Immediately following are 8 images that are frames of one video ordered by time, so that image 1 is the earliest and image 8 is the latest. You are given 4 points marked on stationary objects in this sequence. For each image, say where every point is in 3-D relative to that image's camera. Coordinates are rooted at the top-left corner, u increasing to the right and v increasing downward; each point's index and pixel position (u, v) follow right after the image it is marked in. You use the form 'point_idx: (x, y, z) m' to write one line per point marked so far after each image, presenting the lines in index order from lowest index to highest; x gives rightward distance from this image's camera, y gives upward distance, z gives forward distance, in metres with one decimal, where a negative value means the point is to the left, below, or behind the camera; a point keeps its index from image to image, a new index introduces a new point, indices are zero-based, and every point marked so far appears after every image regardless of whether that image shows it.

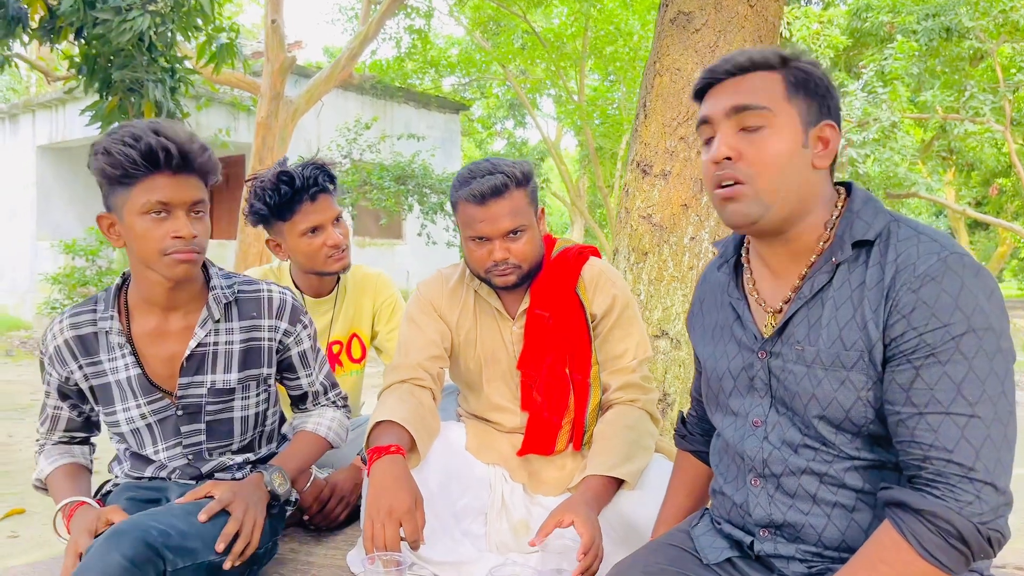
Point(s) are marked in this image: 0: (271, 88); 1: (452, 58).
0: (-2.9, +2.4, +10.2) m
1: (-0.9, +3.7, +13.8) m
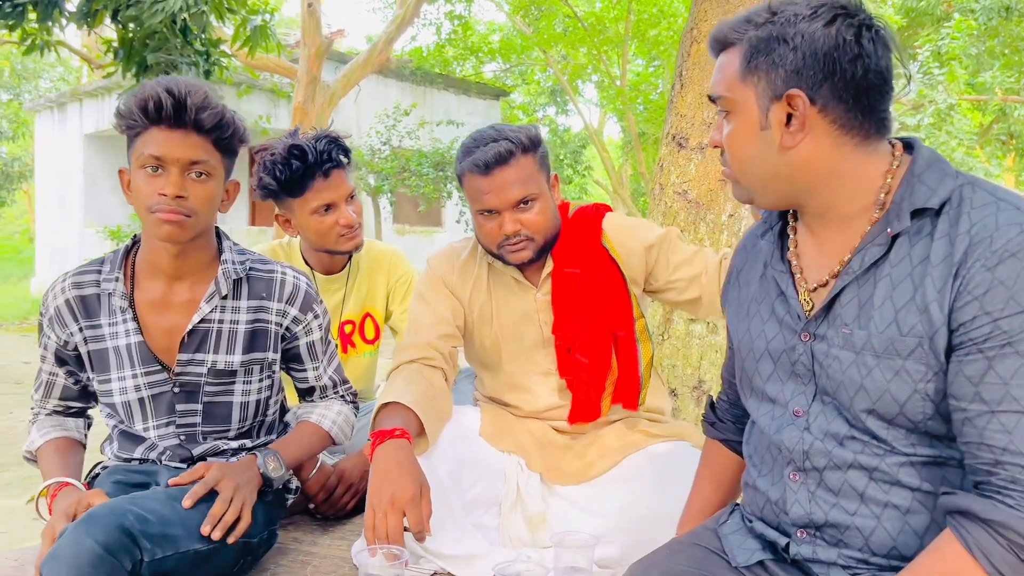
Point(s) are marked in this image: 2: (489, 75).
0: (-2.4, +2.6, +10.1) m
1: (-0.3, +3.9, +13.5) m
2: (-0.4, +3.9, +15.2) m
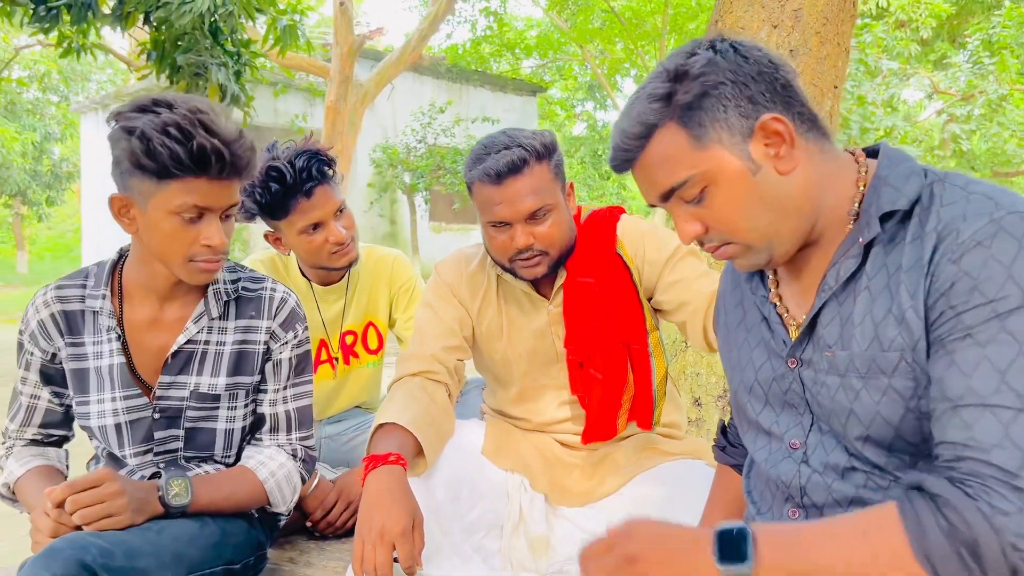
0: (-2.1, +2.6, +10.0) m
1: (+0.2, +3.9, +13.4) m
2: (+0.2, +3.9, +15.1) m
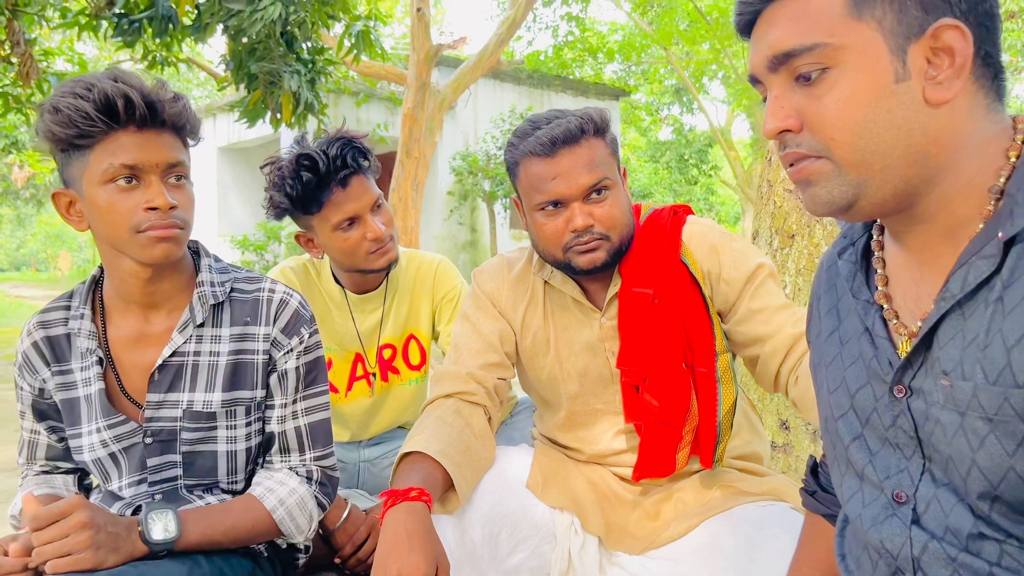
0: (-1.2, +2.5, +9.9) m
1: (+1.5, +3.8, +13.0) m
2: (+1.6, +3.7, +14.6) m
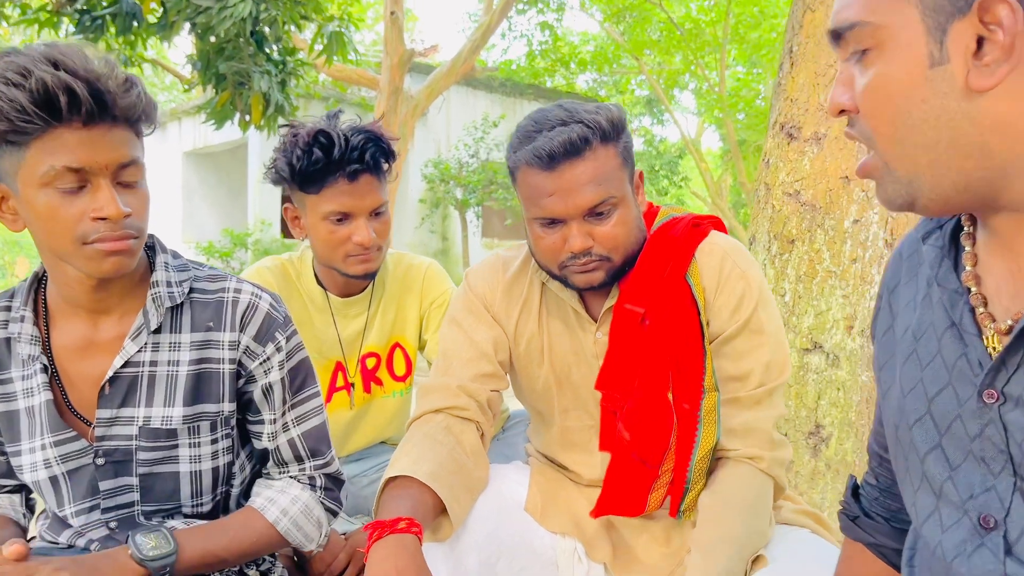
0: (-1.5, +2.4, +9.6) m
1: (+1.1, +3.7, +12.8) m
2: (+1.2, +3.6, +14.5) m
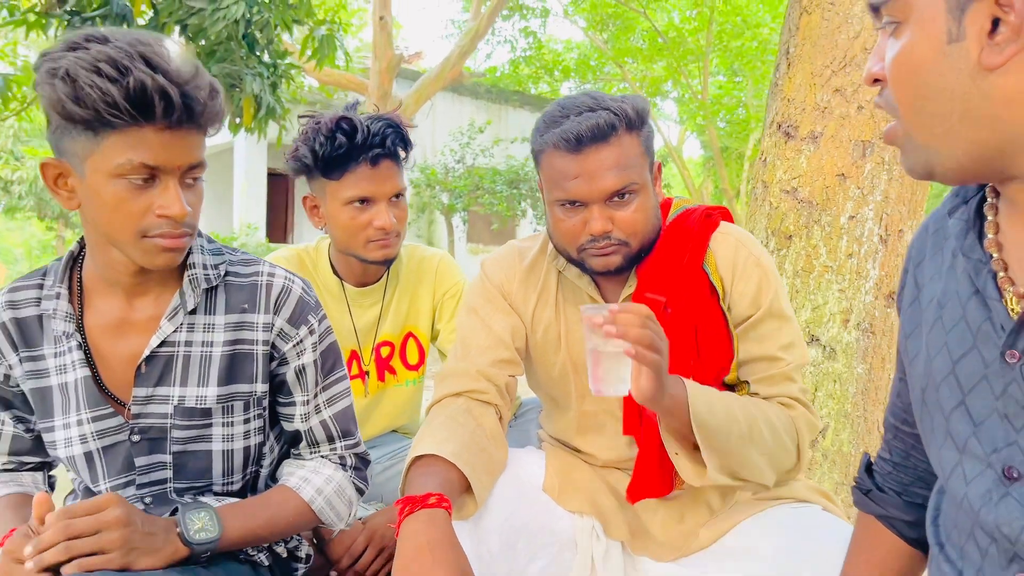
0: (-1.6, +2.4, +9.7) m
1: (+0.9, +3.6, +13.0) m
2: (+0.9, +3.5, +14.6) m
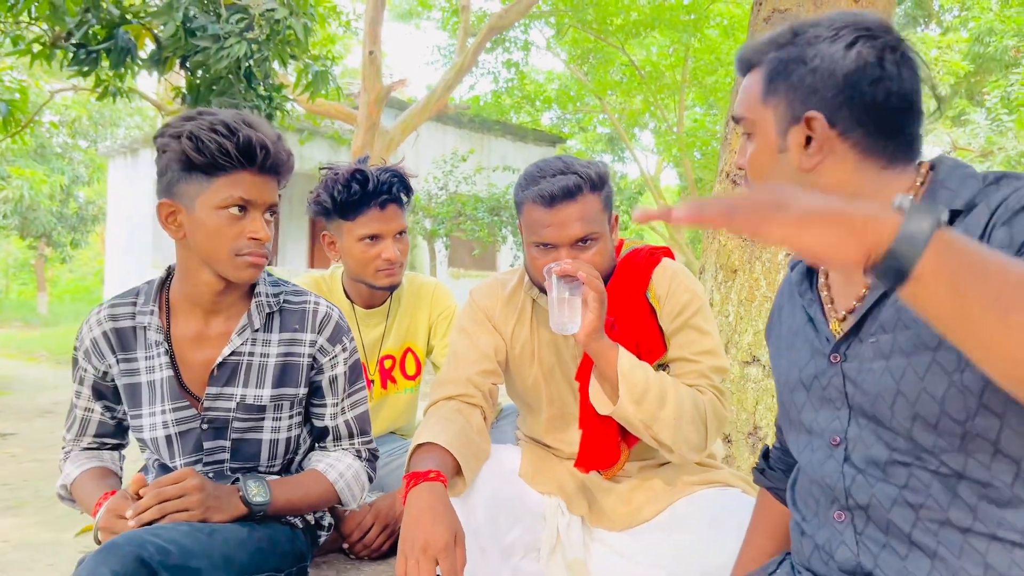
0: (-1.8, +2.1, +10.3) m
1: (+0.6, +3.2, +13.6) m
2: (+0.6, +3.1, +15.3) m
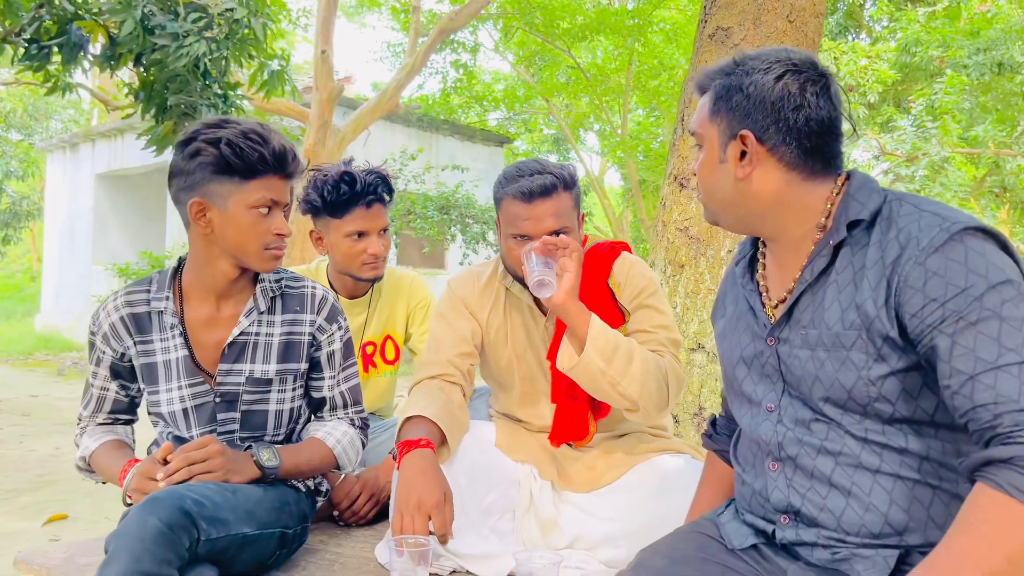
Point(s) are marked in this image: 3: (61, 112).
0: (-2.3, +2.1, +10.5) m
1: (-0.2, +3.2, +14.0) m
2: (-0.3, +3.1, +15.7) m
3: (-9.3, +3.7, +17.4) m
